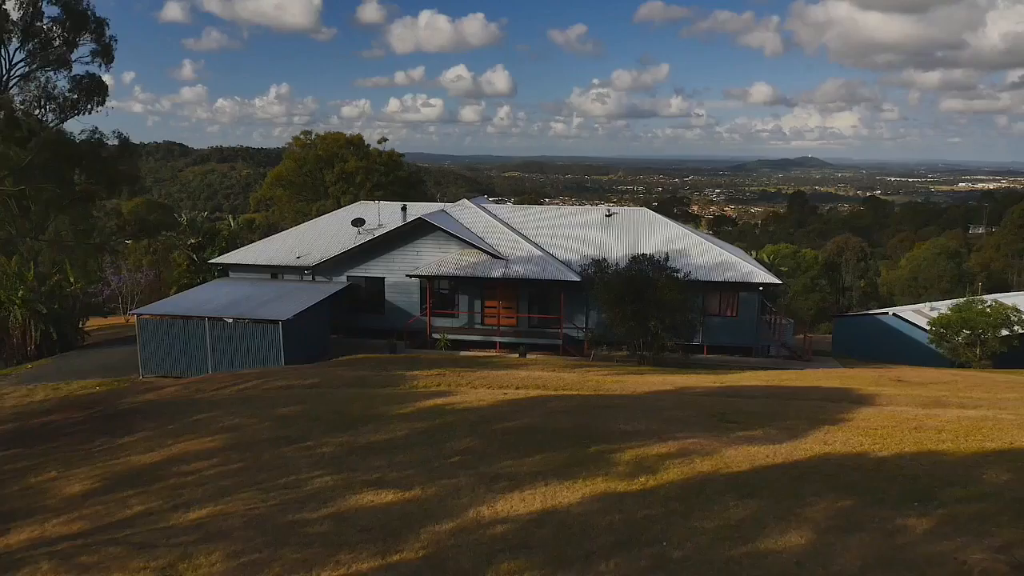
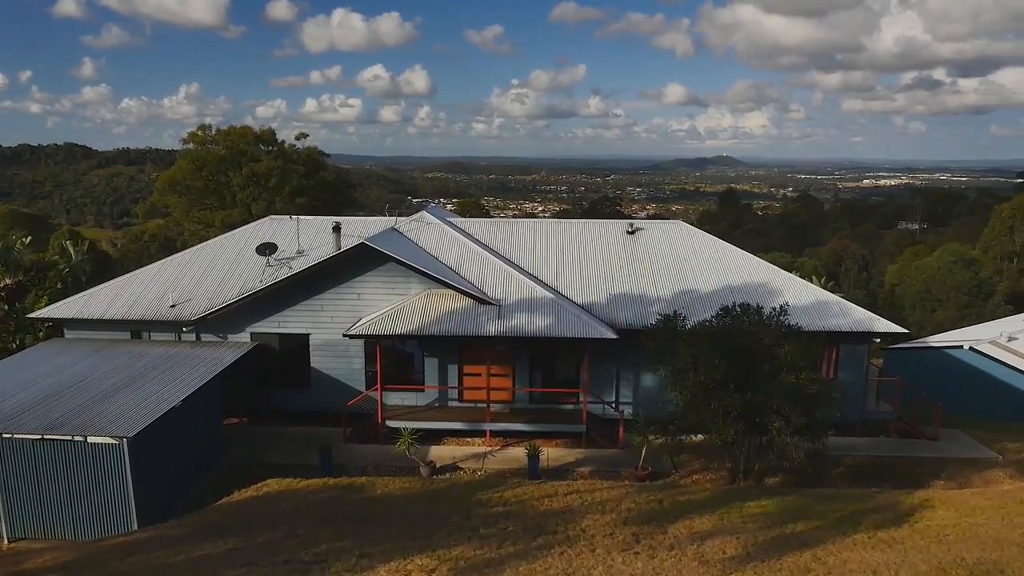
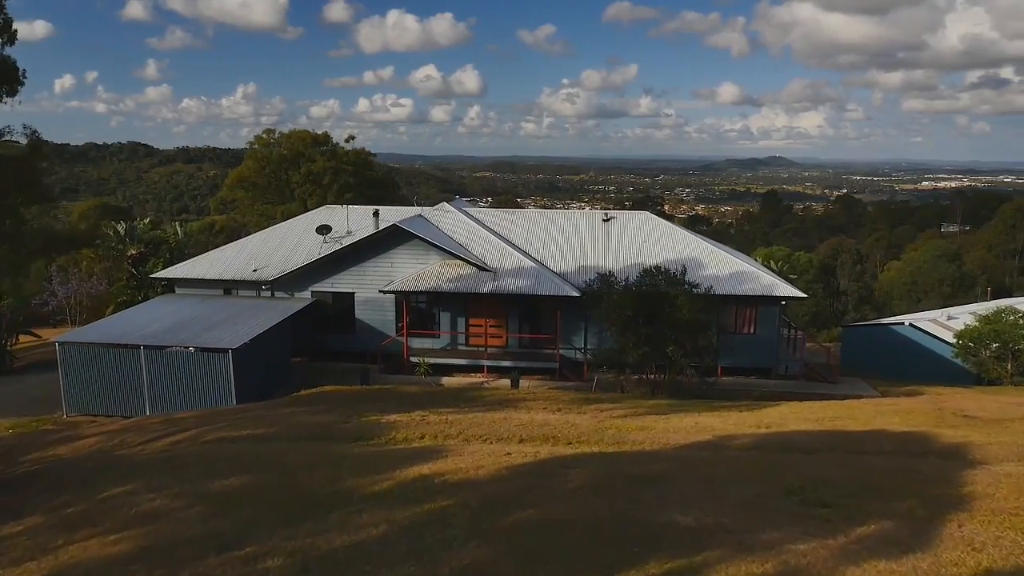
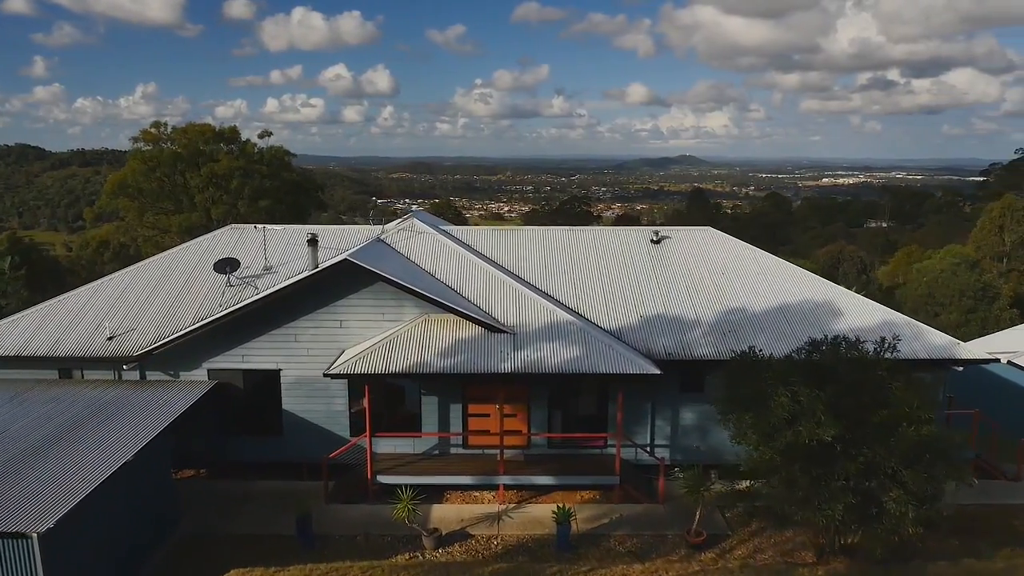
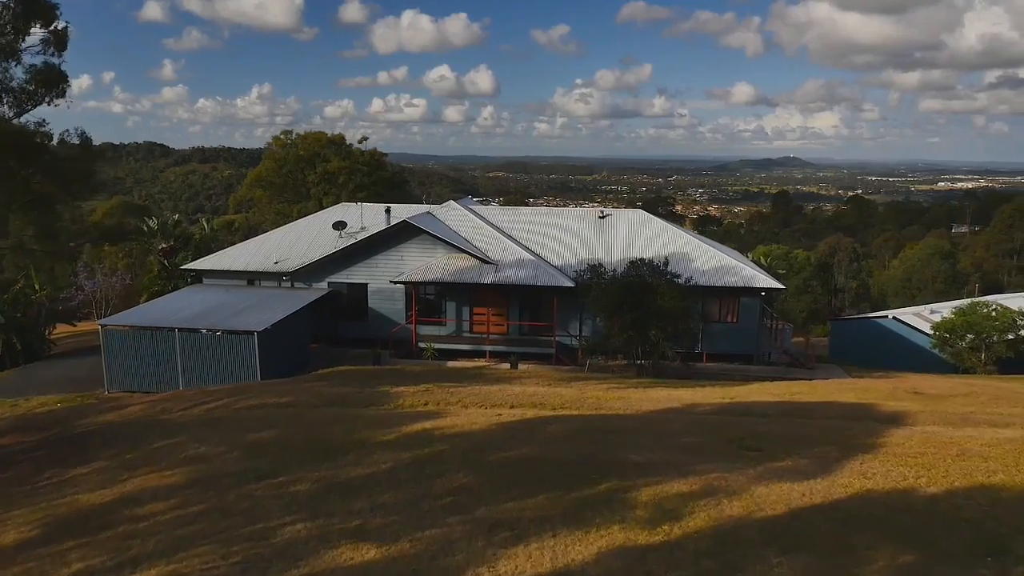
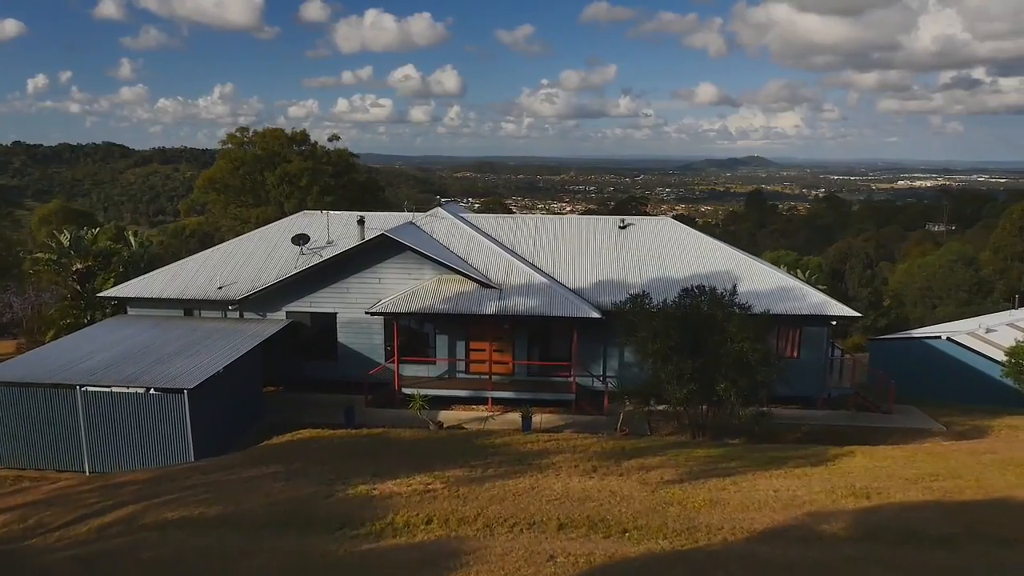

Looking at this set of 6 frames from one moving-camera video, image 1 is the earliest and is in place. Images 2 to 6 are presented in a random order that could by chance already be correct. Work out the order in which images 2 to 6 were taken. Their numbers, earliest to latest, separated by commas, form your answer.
5, 3, 6, 2, 4
